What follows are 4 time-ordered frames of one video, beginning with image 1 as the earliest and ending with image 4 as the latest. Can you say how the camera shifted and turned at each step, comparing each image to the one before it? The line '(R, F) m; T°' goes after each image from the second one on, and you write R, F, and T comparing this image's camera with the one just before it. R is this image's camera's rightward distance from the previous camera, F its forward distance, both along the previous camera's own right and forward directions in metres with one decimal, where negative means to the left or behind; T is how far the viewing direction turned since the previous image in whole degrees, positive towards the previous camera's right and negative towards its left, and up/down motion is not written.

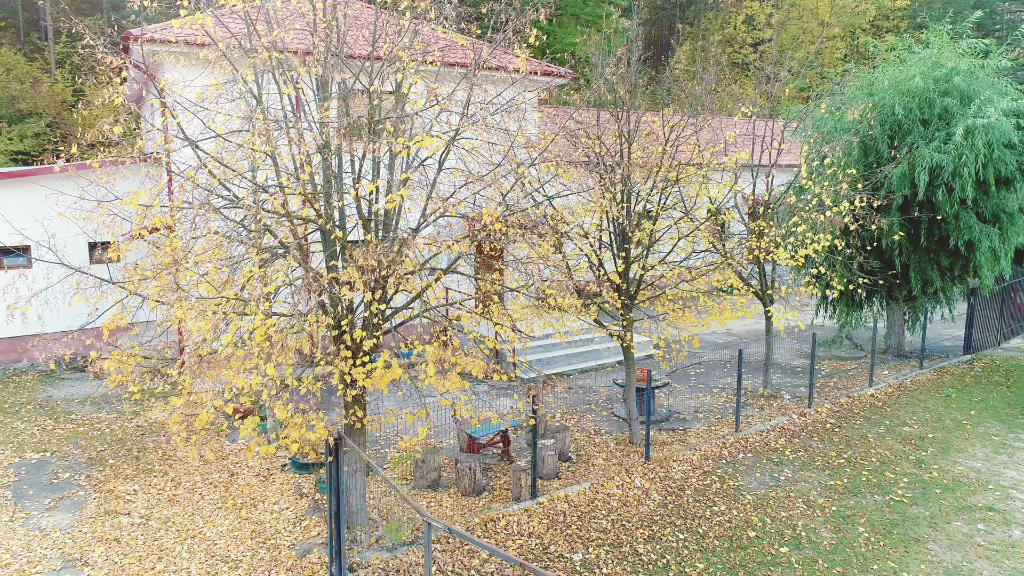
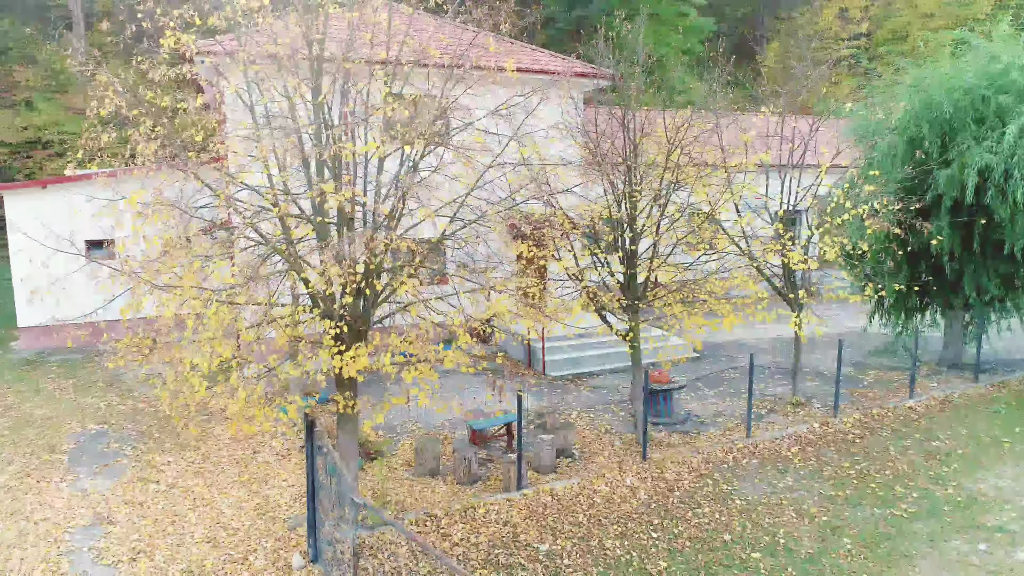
(+1.1, -0.2) m; -7°
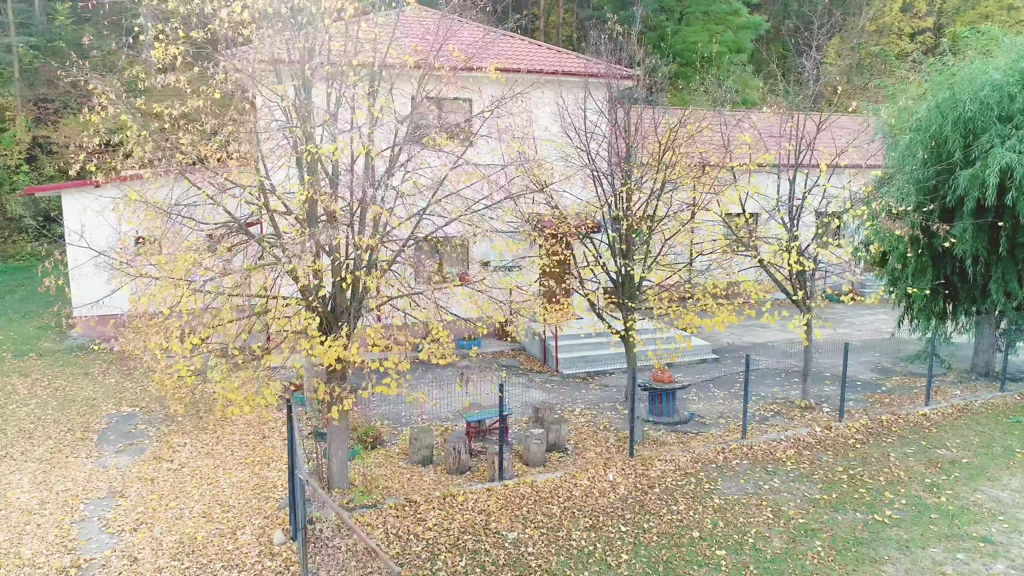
(+0.9, -0.2) m; -5°
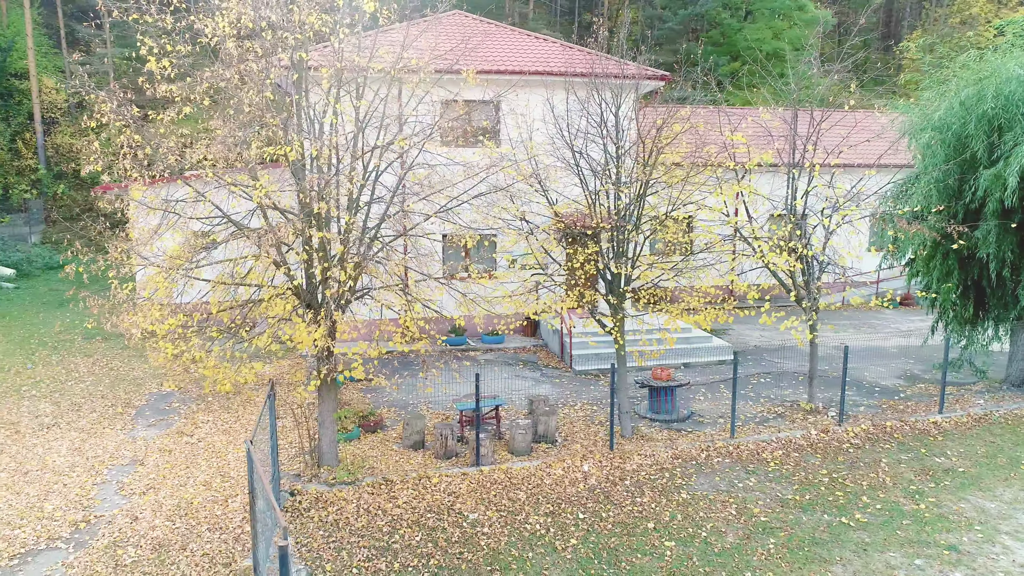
(+1.2, -0.3) m; -6°
